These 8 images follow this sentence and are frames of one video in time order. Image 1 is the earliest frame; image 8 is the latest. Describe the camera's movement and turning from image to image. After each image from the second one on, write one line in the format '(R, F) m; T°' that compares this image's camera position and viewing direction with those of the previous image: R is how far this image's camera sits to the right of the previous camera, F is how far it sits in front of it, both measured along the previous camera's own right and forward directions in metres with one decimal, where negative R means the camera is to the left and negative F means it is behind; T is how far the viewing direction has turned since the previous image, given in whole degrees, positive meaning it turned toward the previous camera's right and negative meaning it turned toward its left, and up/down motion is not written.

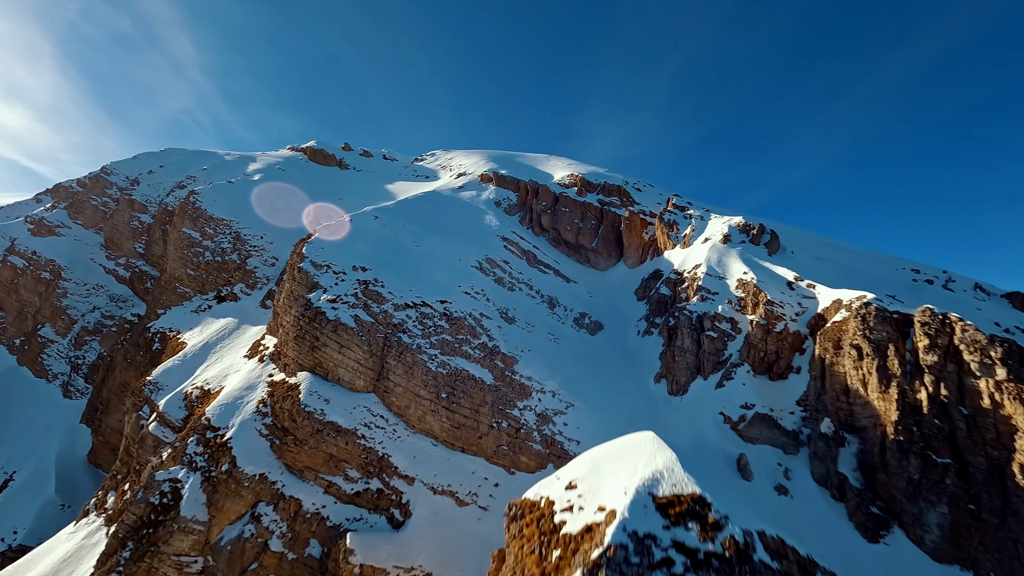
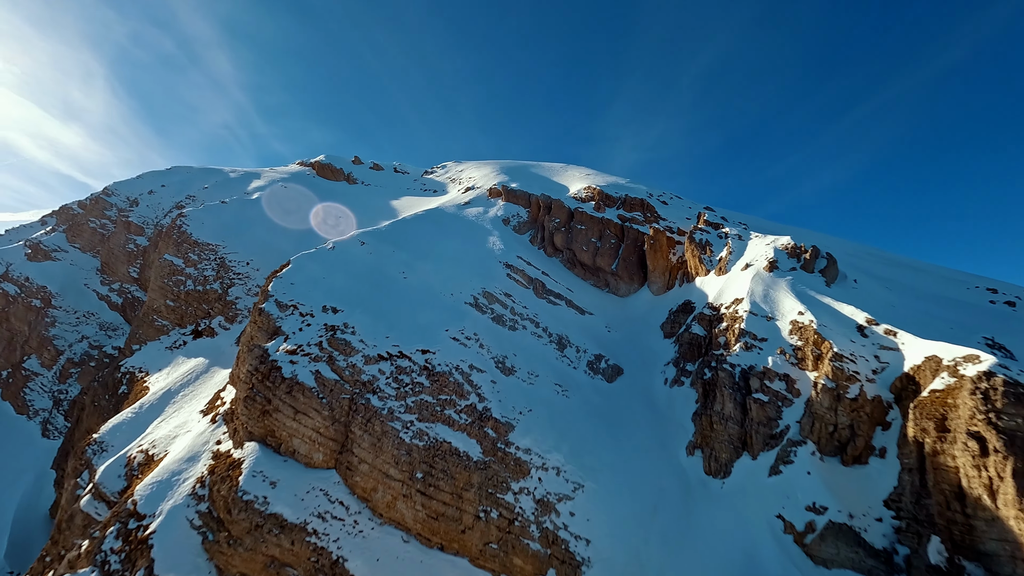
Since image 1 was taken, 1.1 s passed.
(+1.5, +4.9) m; -3°
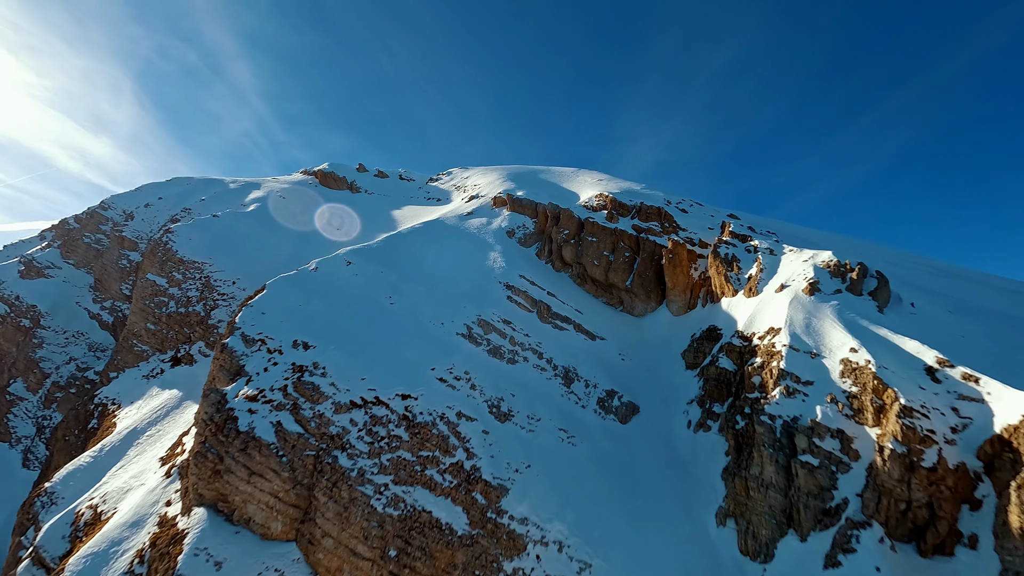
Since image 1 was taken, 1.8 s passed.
(+0.9, +3.3) m; -2°
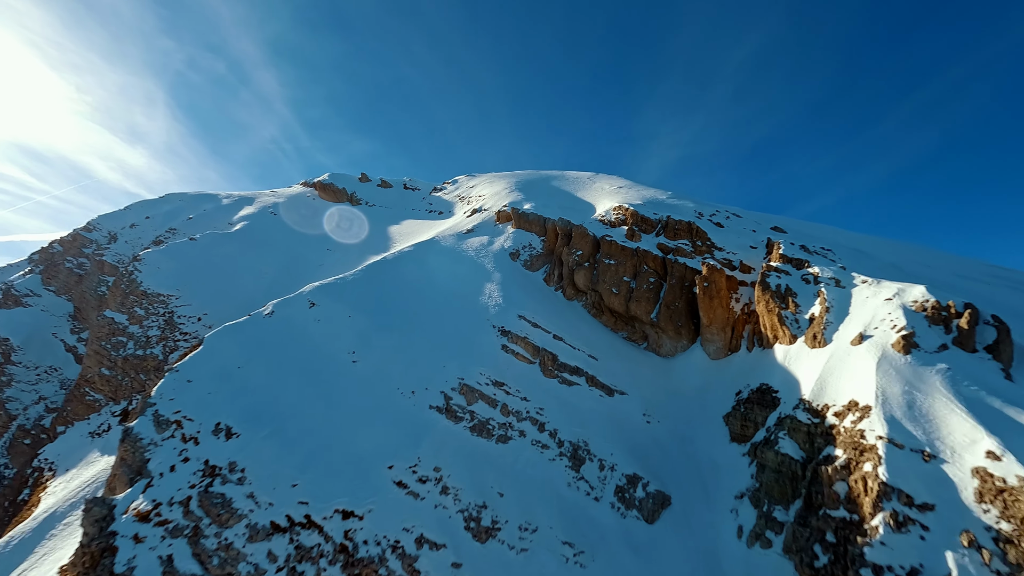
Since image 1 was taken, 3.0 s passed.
(+1.4, +5.4) m; -3°
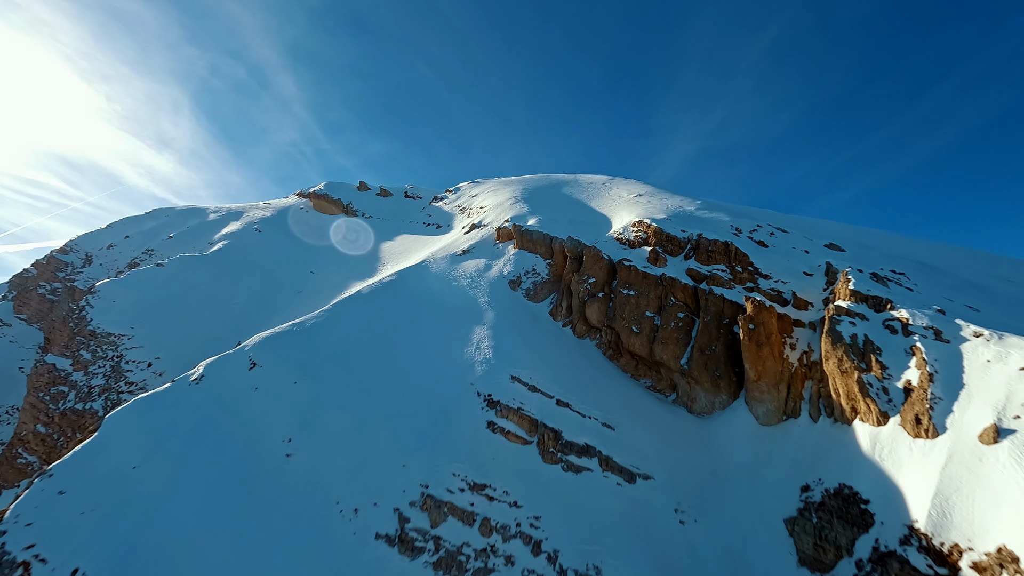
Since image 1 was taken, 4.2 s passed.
(+1.2, +5.3) m; -2°
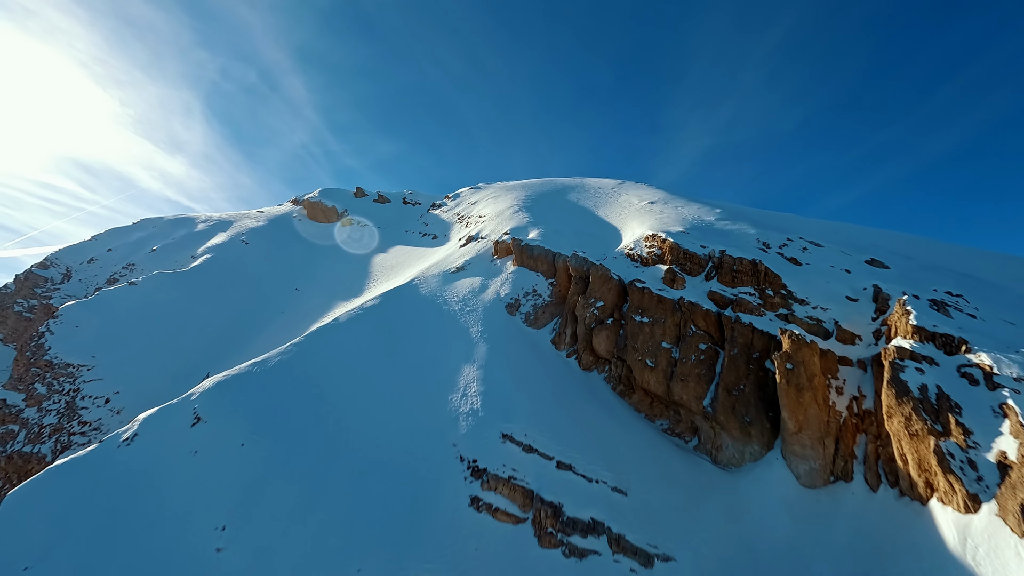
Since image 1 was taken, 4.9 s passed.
(+0.7, +3.2) m; -1°
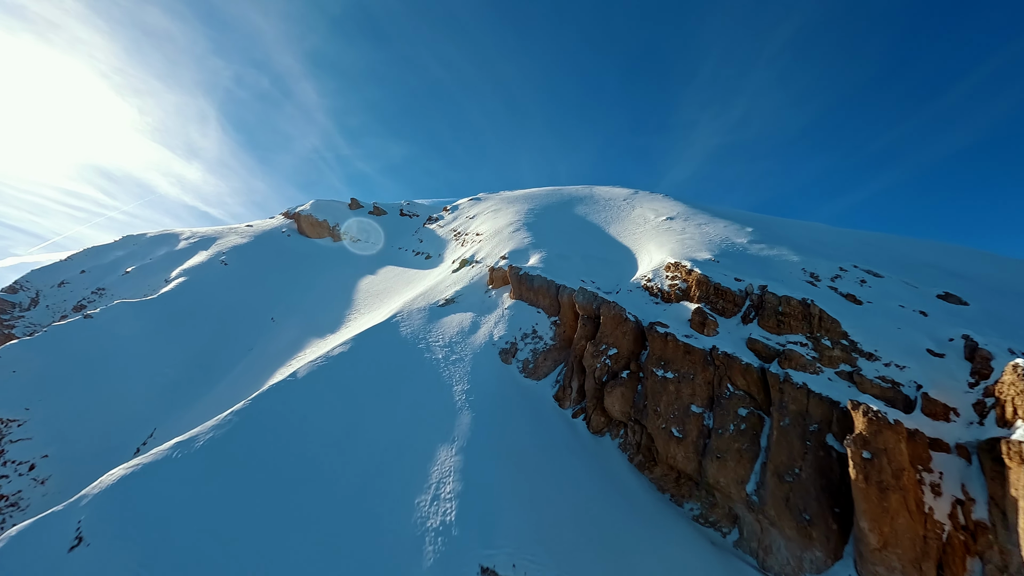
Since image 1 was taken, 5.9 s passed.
(+0.8, +4.2) m; -1°
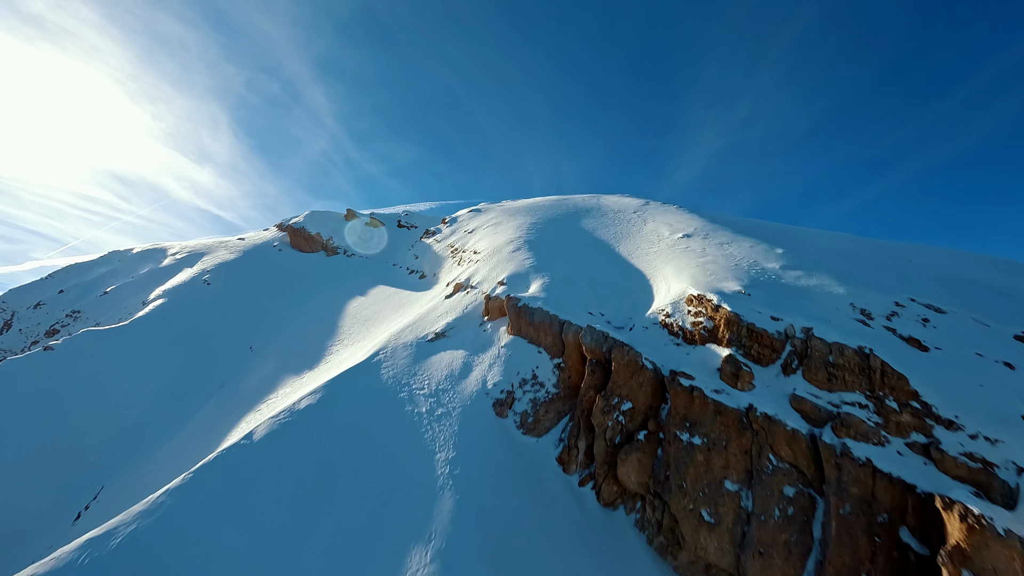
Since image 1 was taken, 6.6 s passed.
(+0.5, +3.2) m; -1°
